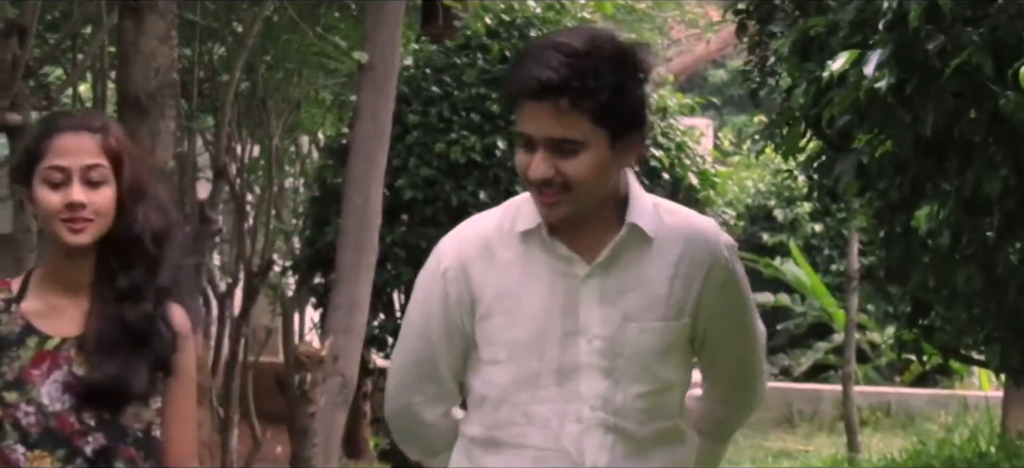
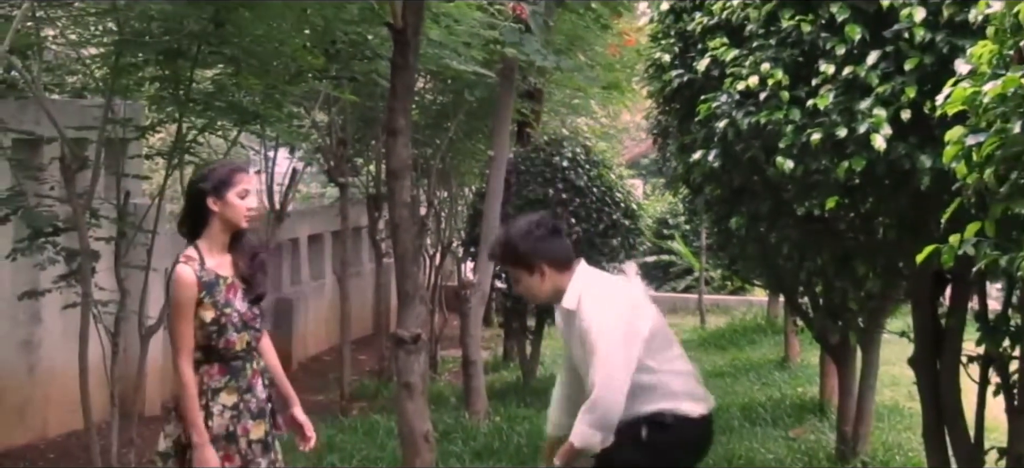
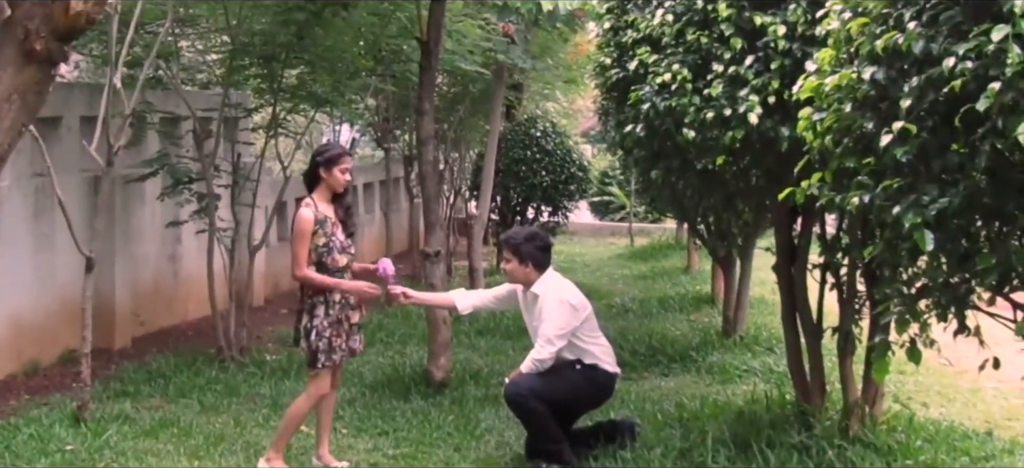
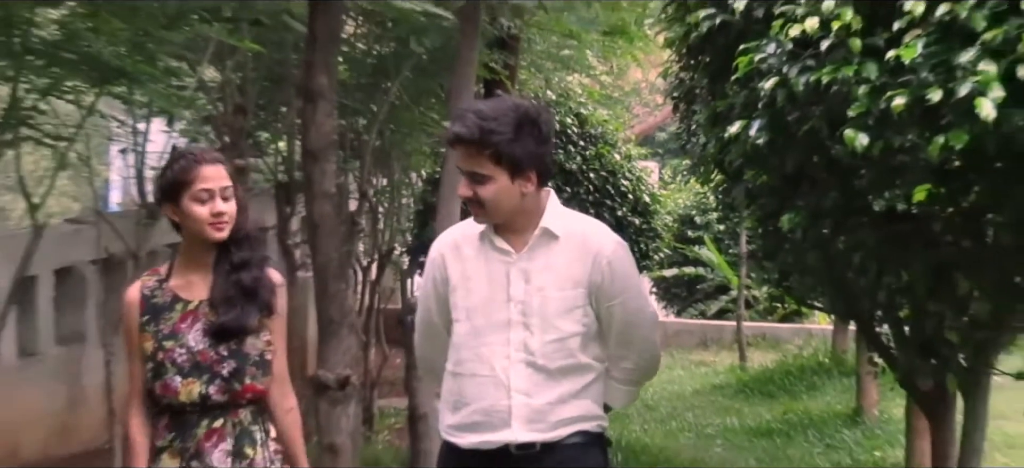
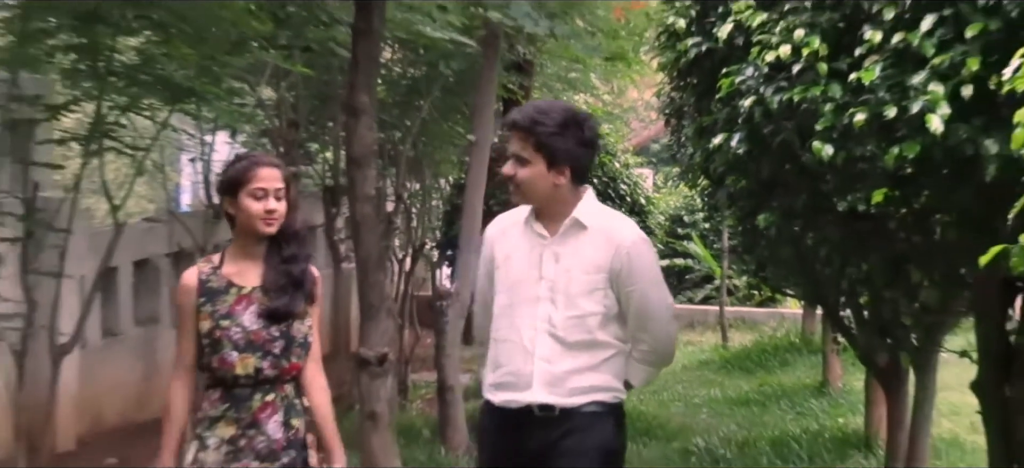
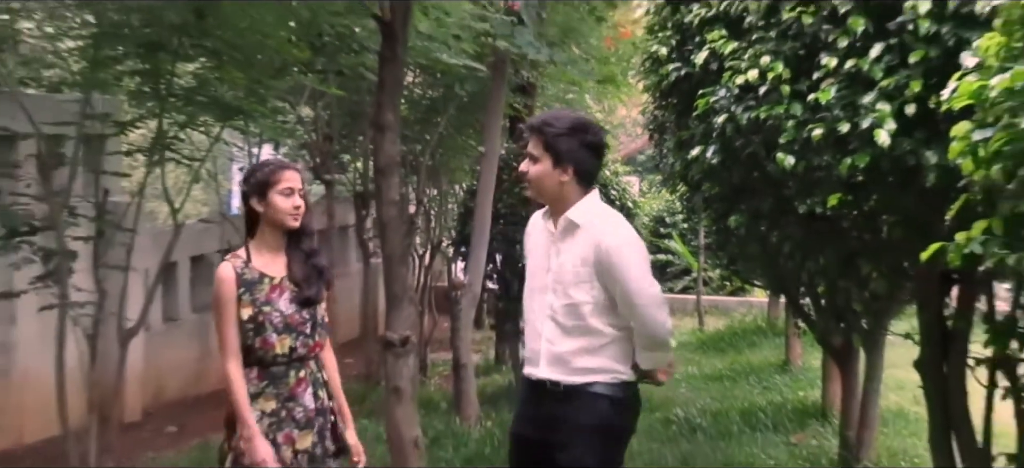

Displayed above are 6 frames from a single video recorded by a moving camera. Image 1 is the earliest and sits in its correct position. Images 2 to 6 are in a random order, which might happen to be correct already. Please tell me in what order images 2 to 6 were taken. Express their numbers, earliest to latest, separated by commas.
4, 5, 6, 2, 3
